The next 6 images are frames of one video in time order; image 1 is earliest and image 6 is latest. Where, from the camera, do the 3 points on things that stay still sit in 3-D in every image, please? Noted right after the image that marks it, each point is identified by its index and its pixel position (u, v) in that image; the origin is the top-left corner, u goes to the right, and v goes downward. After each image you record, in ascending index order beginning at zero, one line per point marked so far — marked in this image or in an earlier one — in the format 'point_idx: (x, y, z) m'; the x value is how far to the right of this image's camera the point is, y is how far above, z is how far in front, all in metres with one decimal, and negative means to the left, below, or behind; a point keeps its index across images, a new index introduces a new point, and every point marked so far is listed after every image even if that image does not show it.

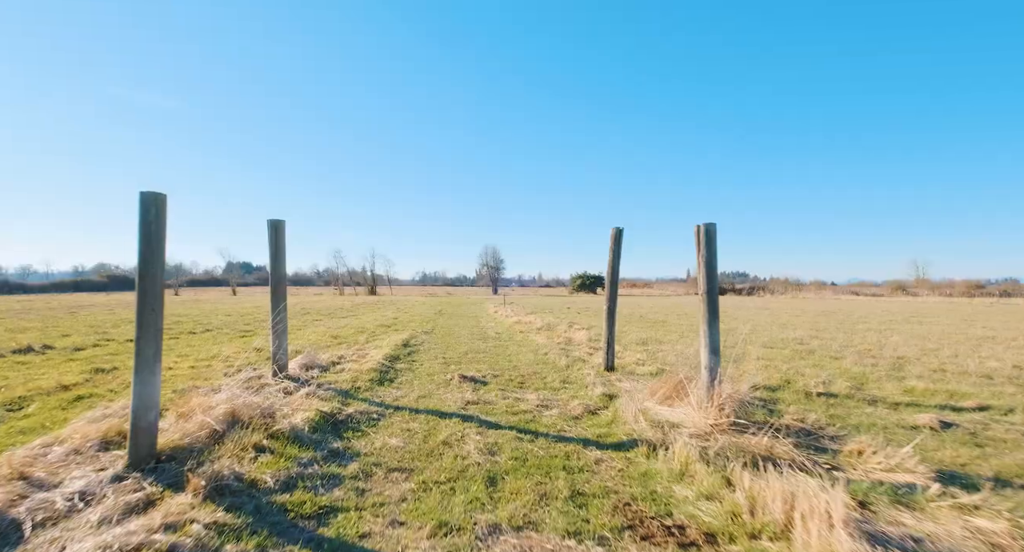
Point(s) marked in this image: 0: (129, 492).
0: (-2.9, -1.6, +3.2) m
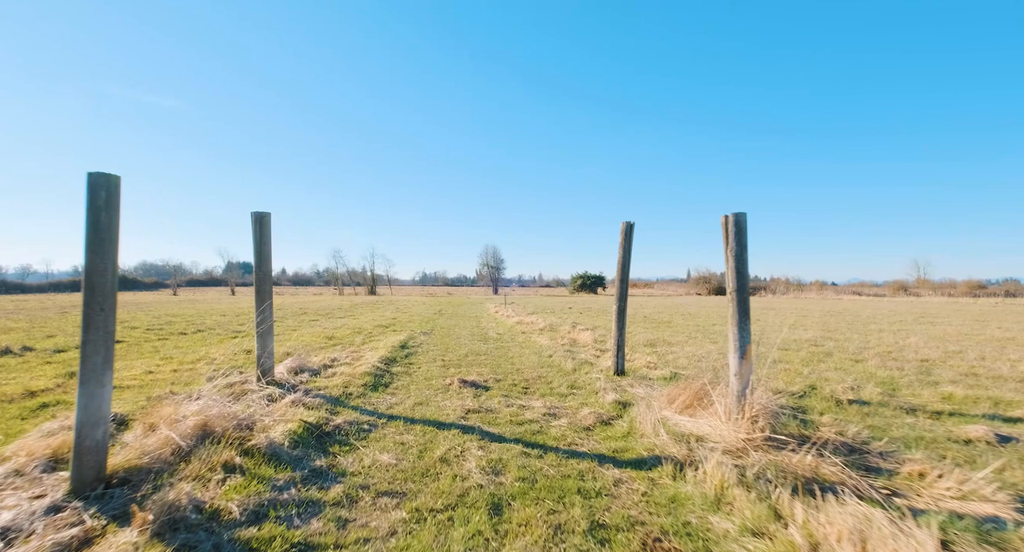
0: (-2.8, -1.6, +2.7) m
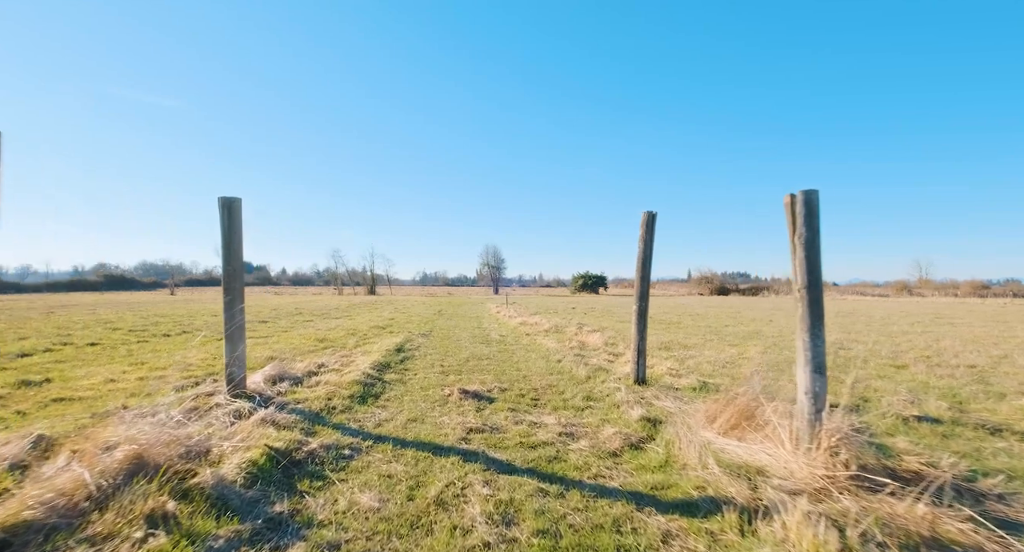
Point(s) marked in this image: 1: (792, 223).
0: (-2.7, -1.5, +1.8) m
1: (+2.3, +0.4, +3.6) m
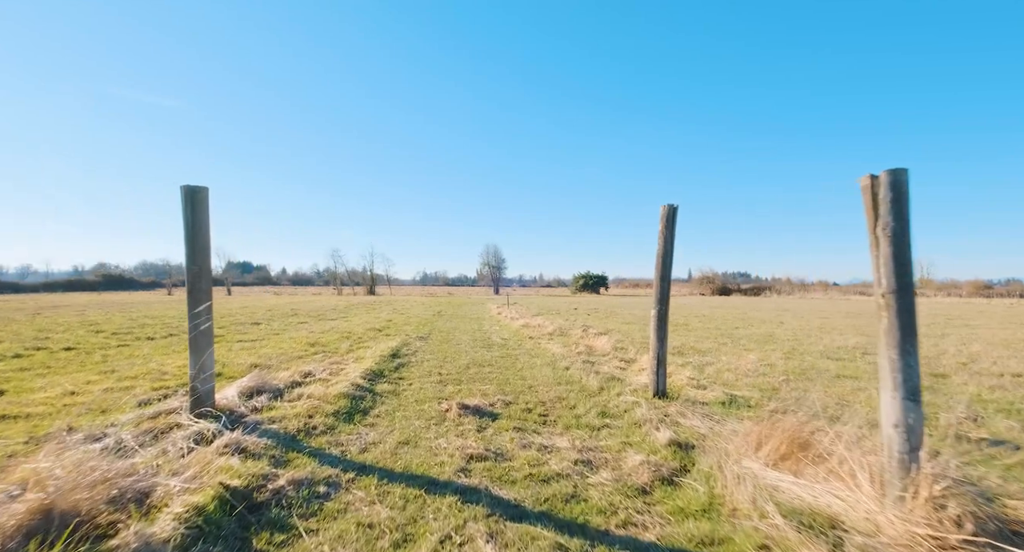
0: (-2.6, -1.5, +1.1) m
1: (+2.4, +0.4, +2.9) m
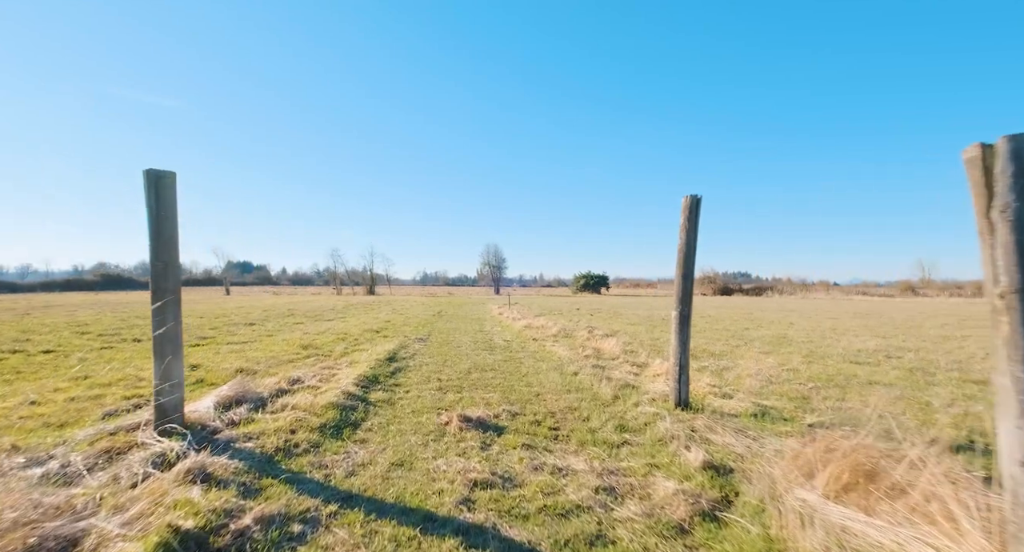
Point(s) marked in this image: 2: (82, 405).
0: (-2.5, -1.5, +0.5) m
1: (+2.5, +0.5, +2.3) m
2: (-5.6, -1.7, +5.6) m
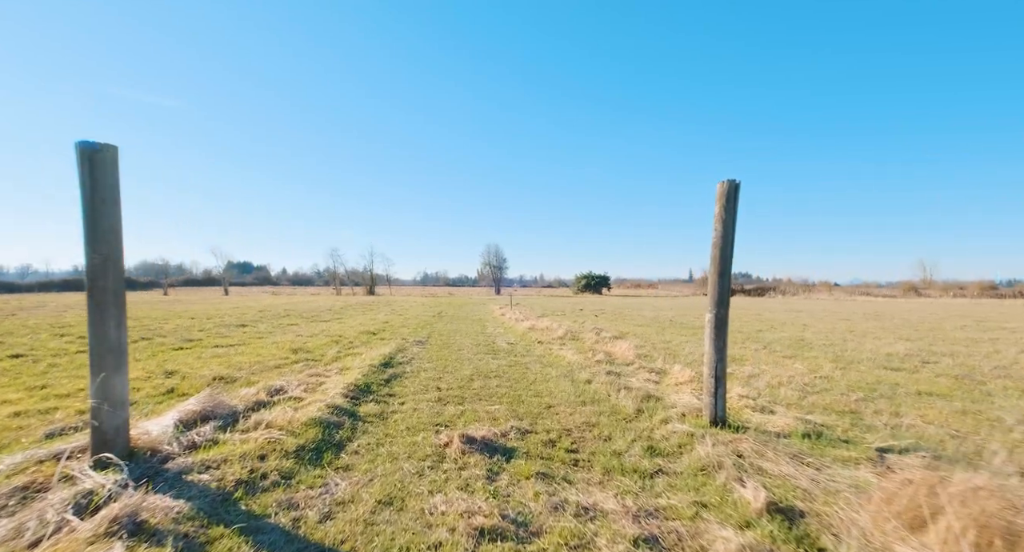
0: (-2.4, -1.4, -0.2) m
1: (+2.6, +0.5, +1.5) m
2: (-5.5, -1.7, +4.9) m
